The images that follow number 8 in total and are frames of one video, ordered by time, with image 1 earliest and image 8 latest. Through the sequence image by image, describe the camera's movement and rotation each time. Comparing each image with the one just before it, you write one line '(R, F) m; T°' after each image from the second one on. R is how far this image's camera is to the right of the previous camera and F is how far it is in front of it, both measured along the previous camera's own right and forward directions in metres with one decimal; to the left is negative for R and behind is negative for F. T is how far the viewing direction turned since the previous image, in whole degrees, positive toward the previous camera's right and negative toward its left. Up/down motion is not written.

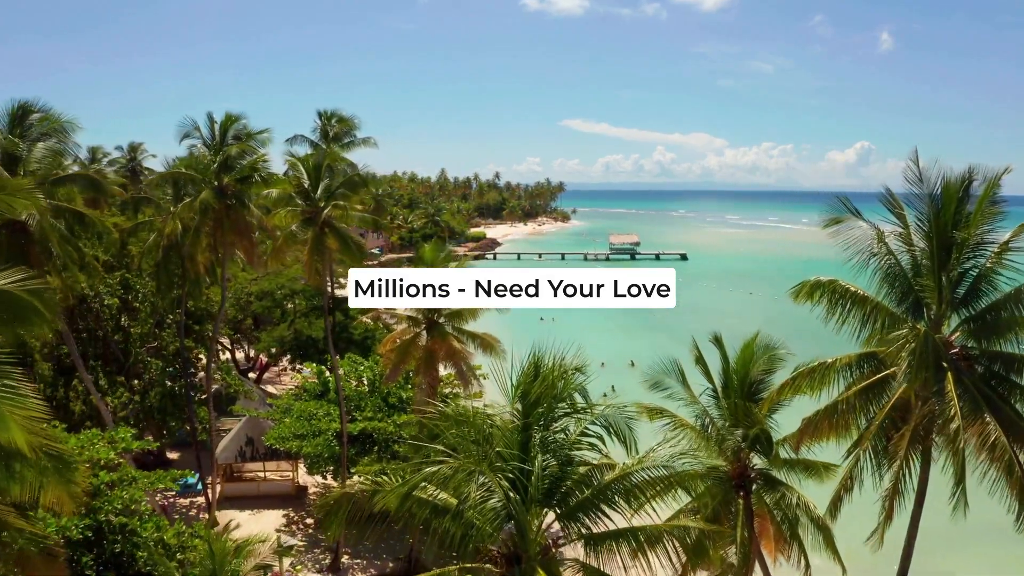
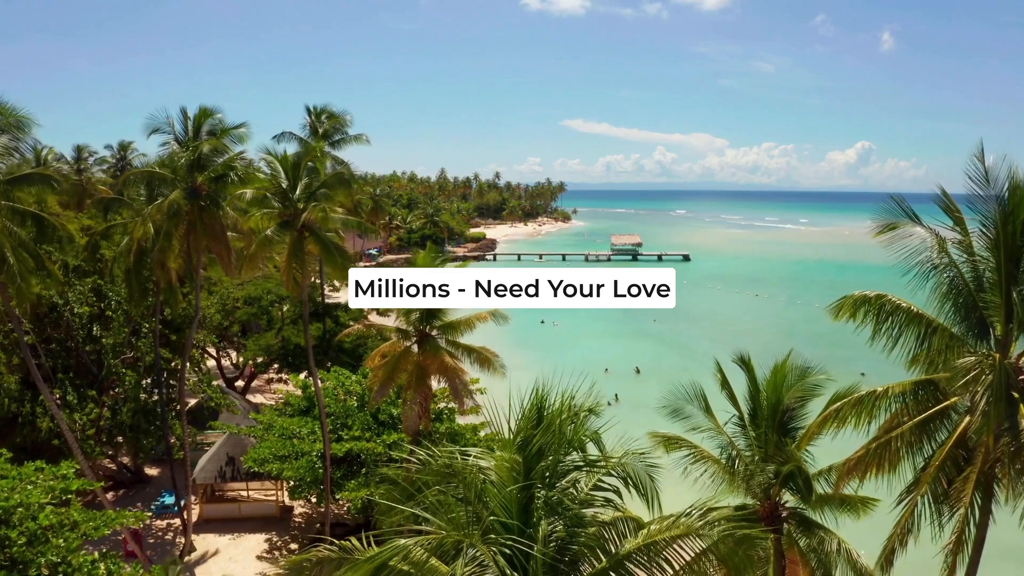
(0.0, +1.3) m; 0°
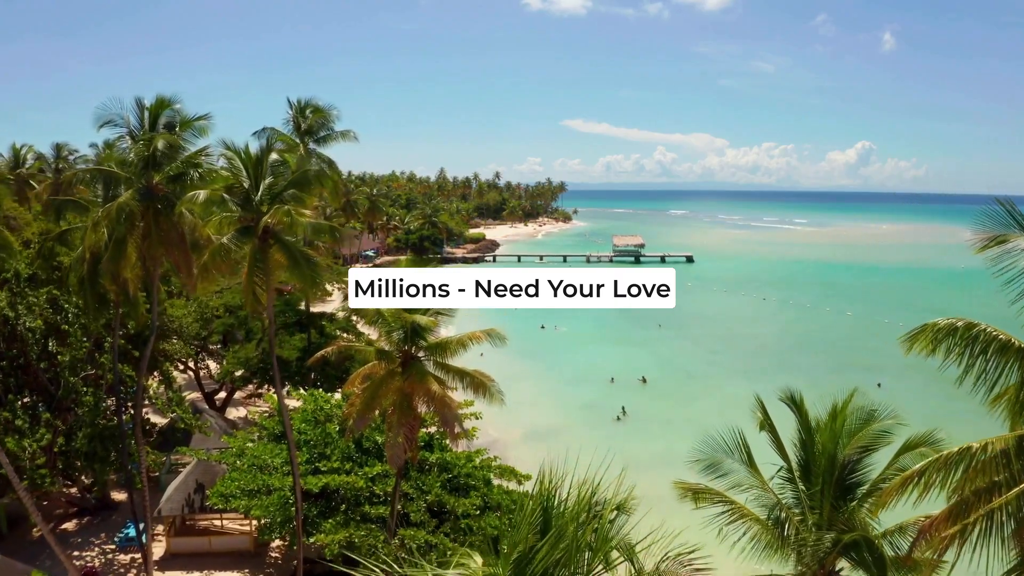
(0.0, +1.7) m; 0°
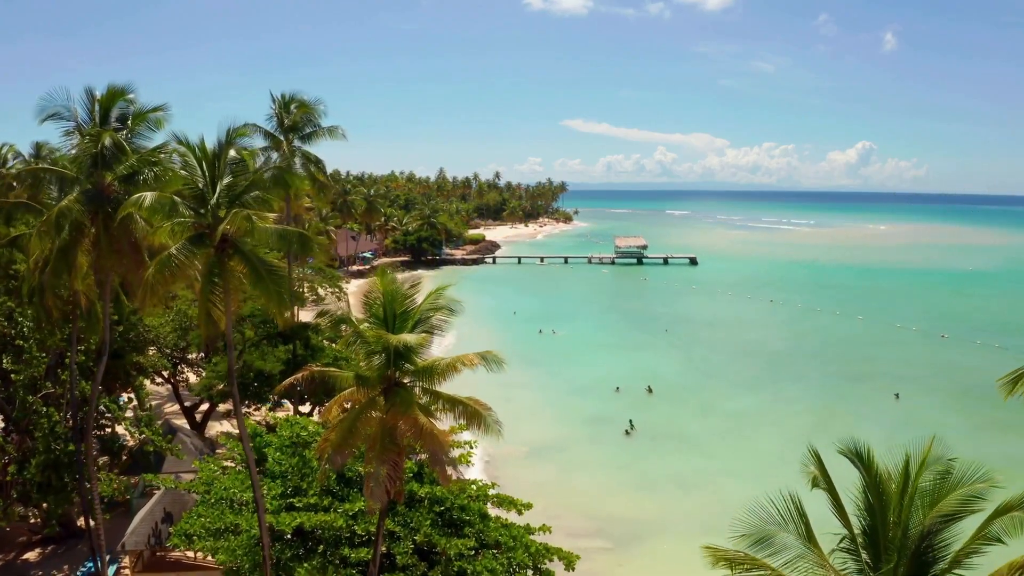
(0.0, +1.5) m; 0°
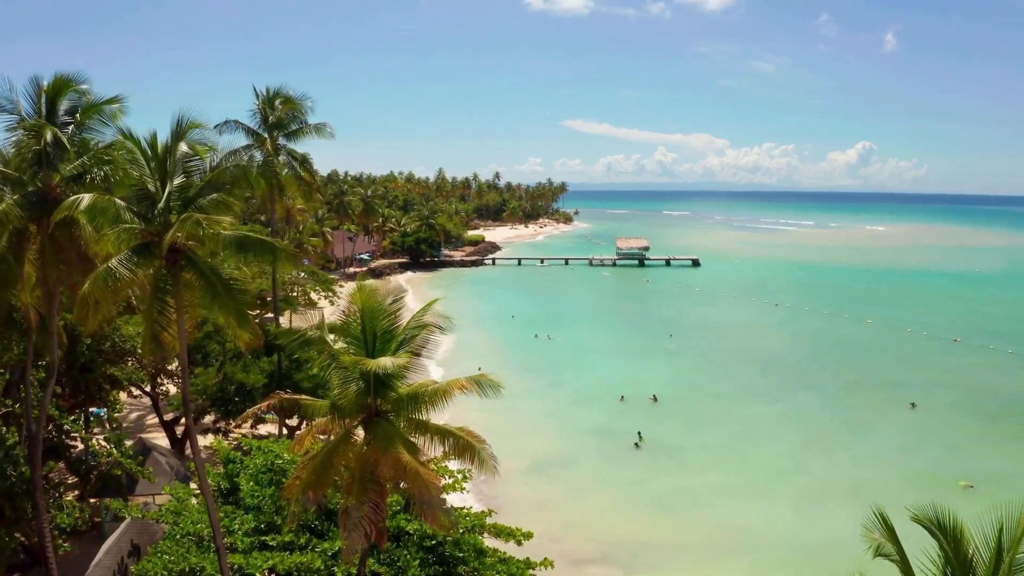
(0.0, +1.2) m; 0°
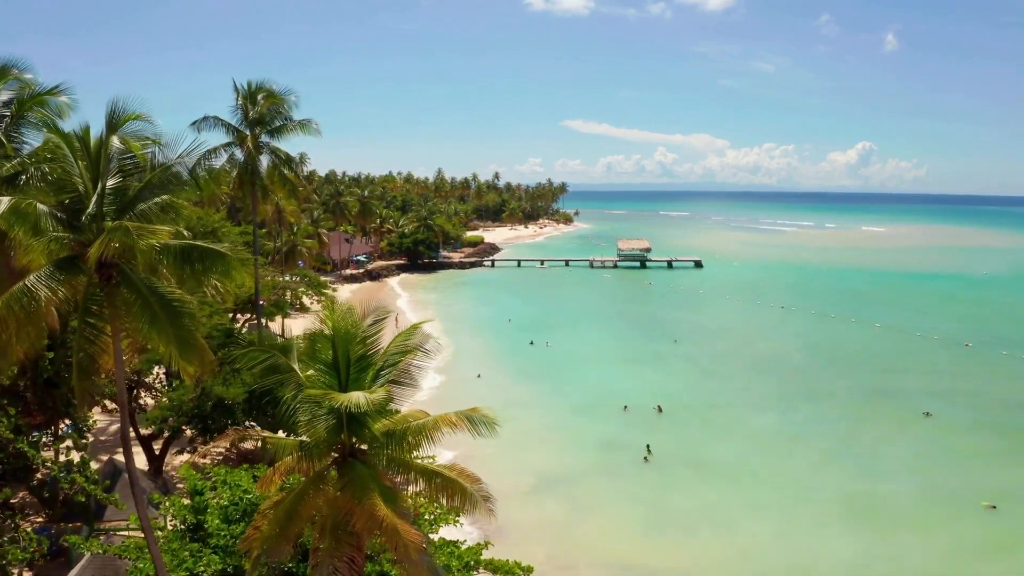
(0.0, +1.2) m; 0°
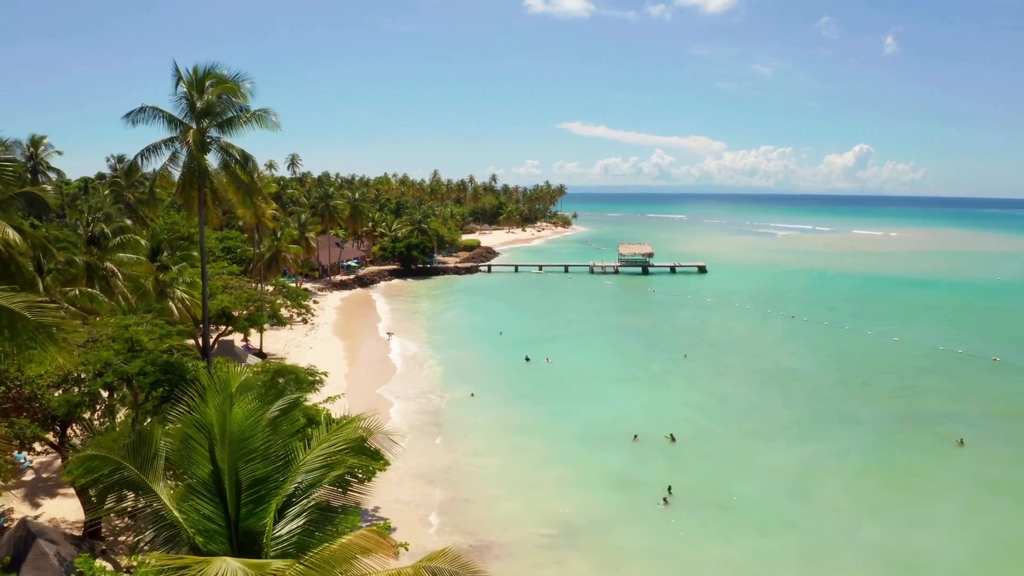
(0.0, +2.8) m; 0°
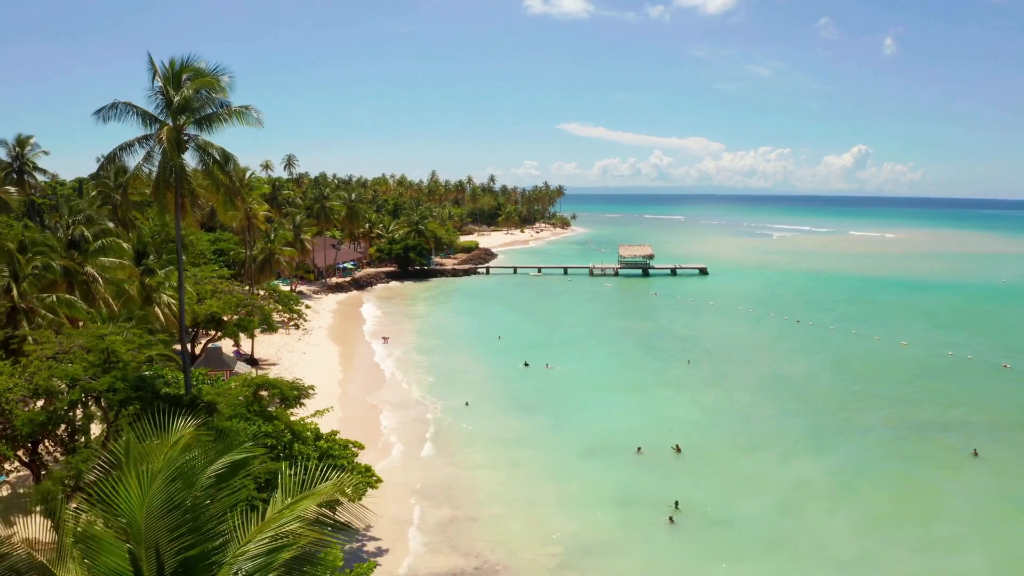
(0.0, +1.0) m; 0°
